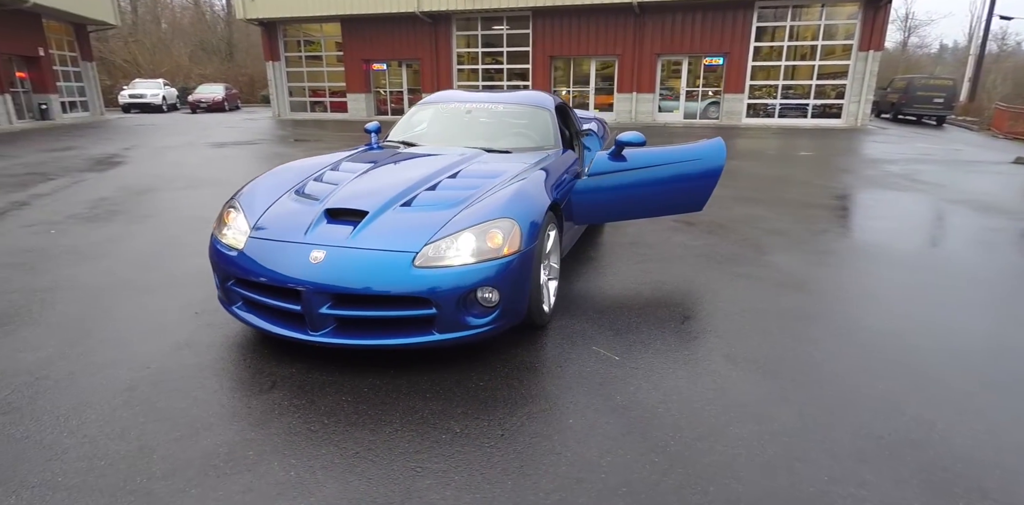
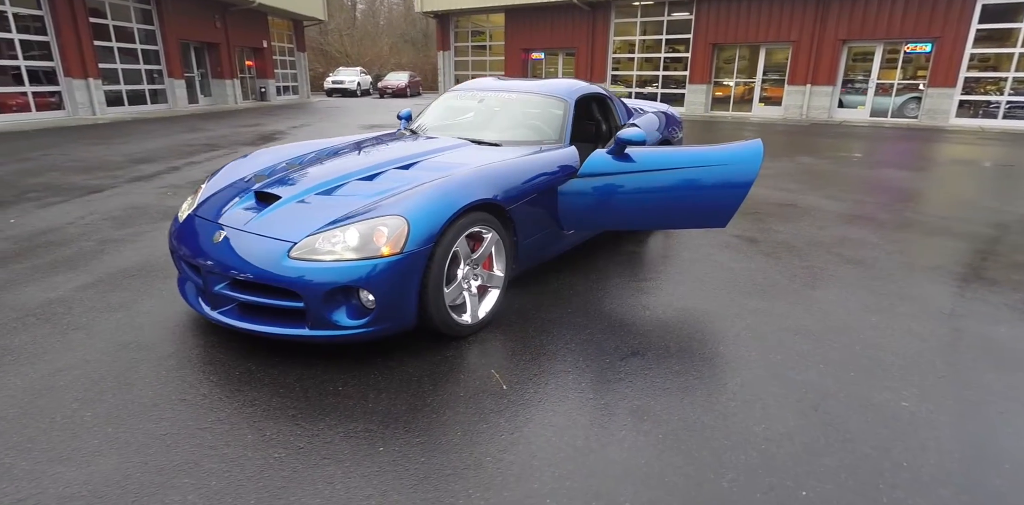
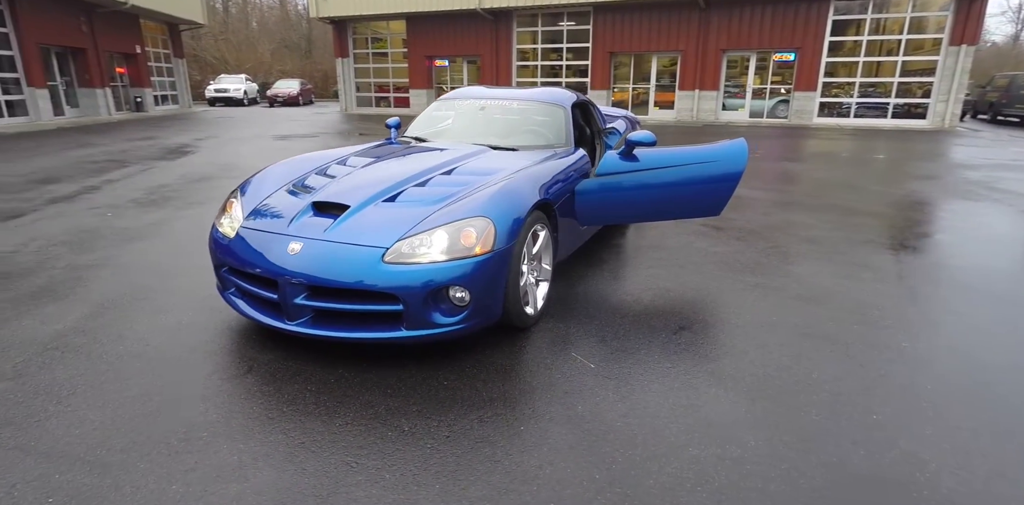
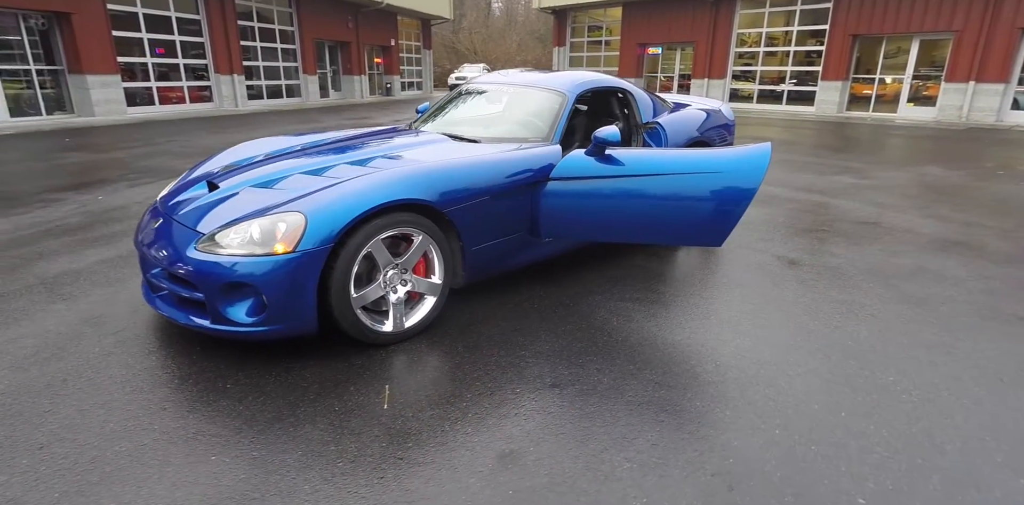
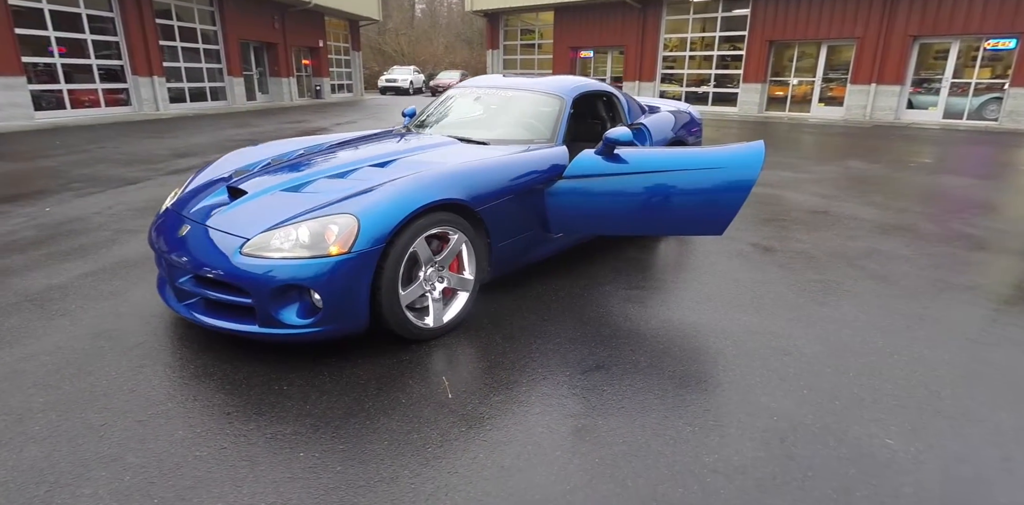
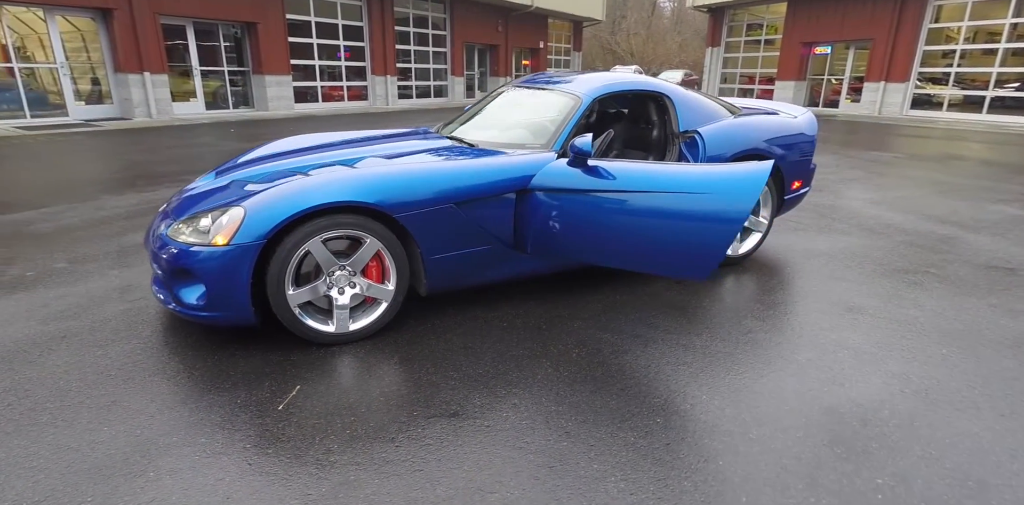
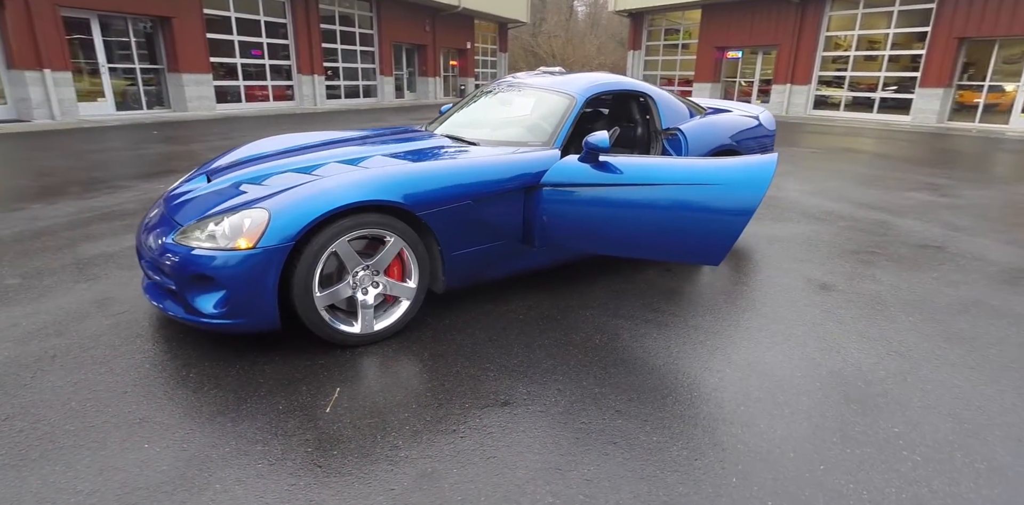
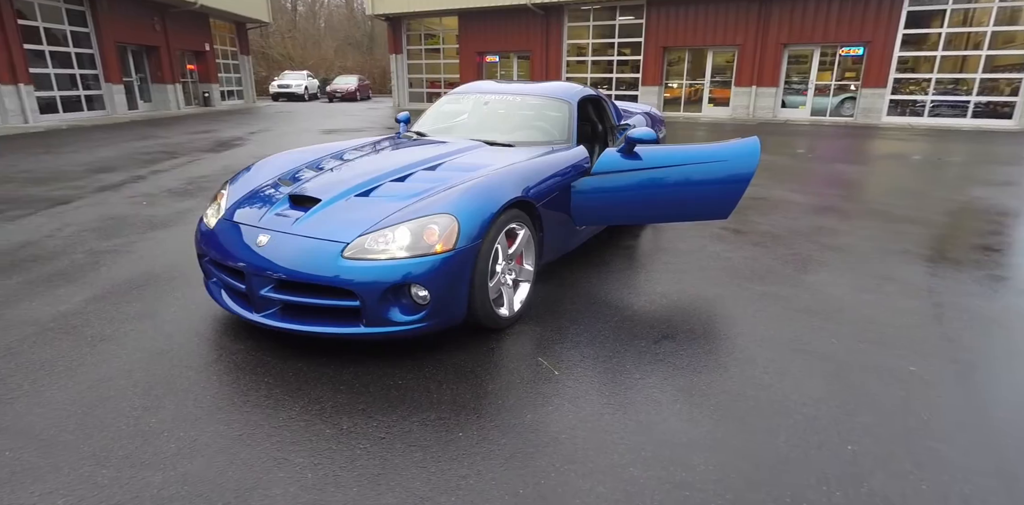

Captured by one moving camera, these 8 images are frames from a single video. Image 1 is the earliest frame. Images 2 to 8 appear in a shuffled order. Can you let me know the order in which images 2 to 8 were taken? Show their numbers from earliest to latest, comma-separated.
3, 8, 2, 5, 4, 7, 6
